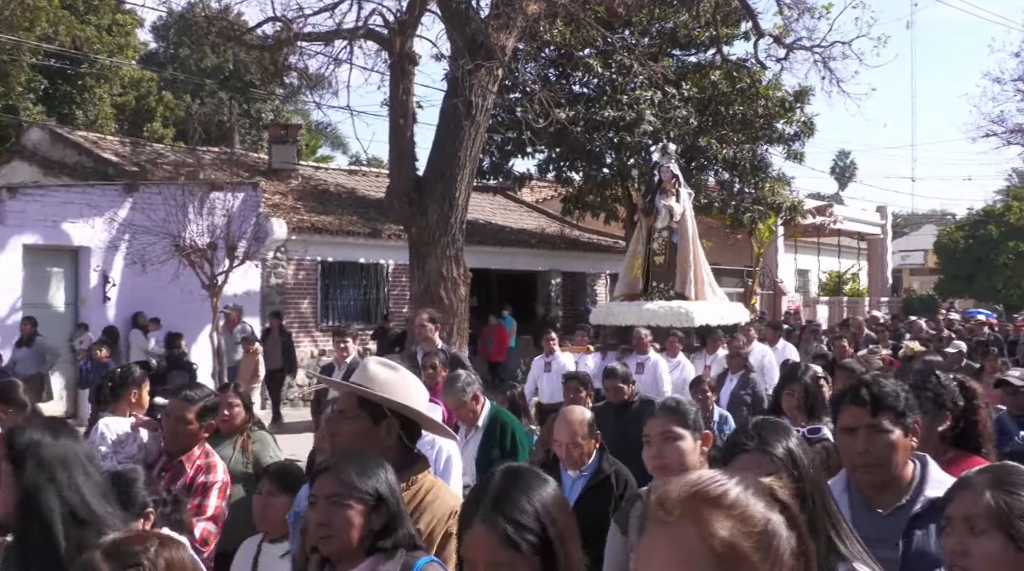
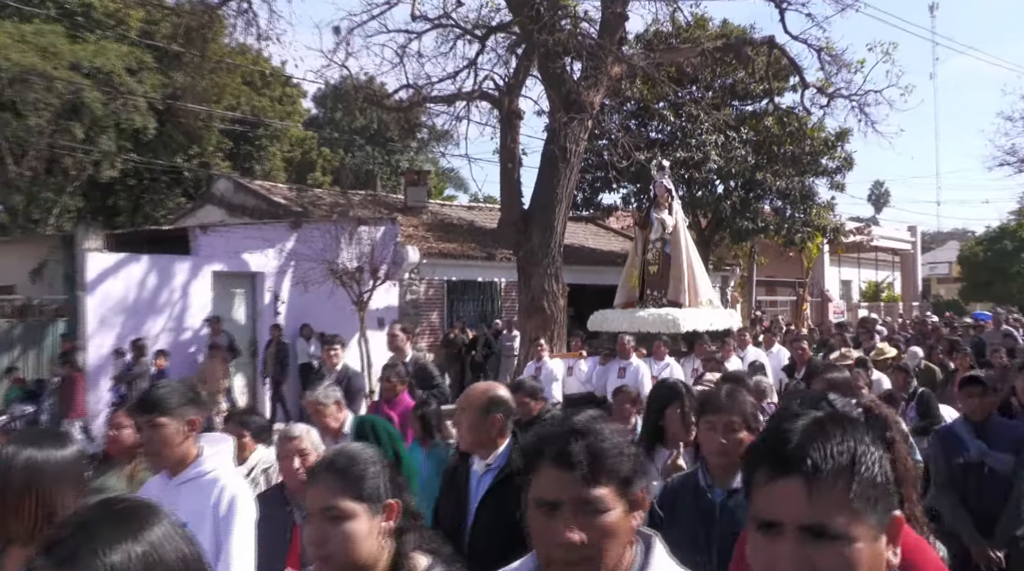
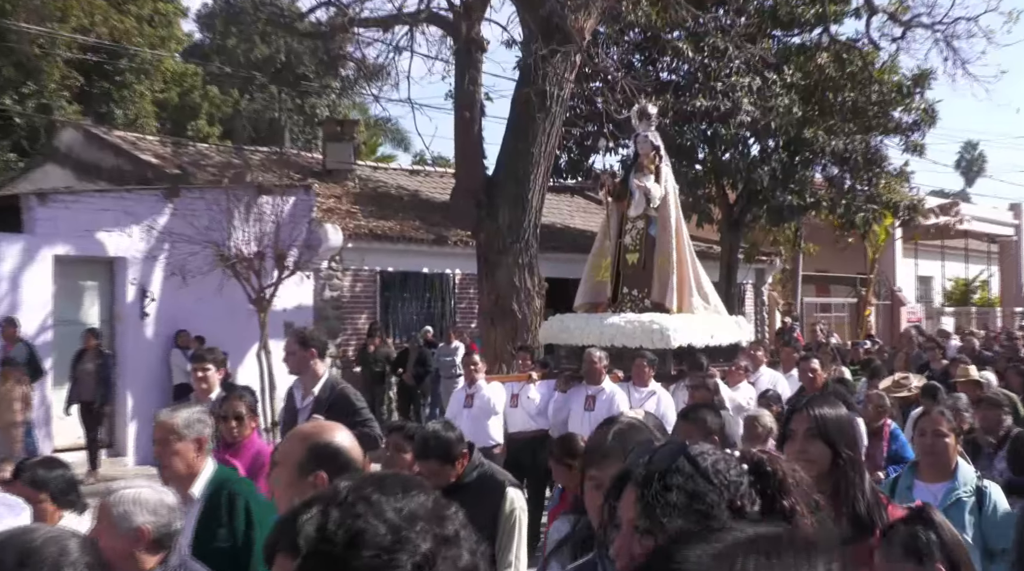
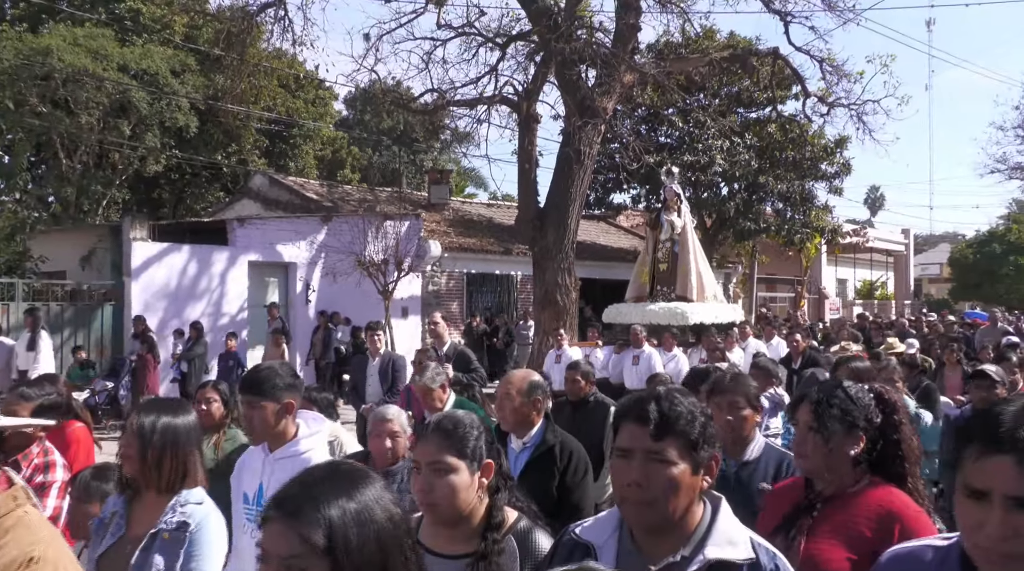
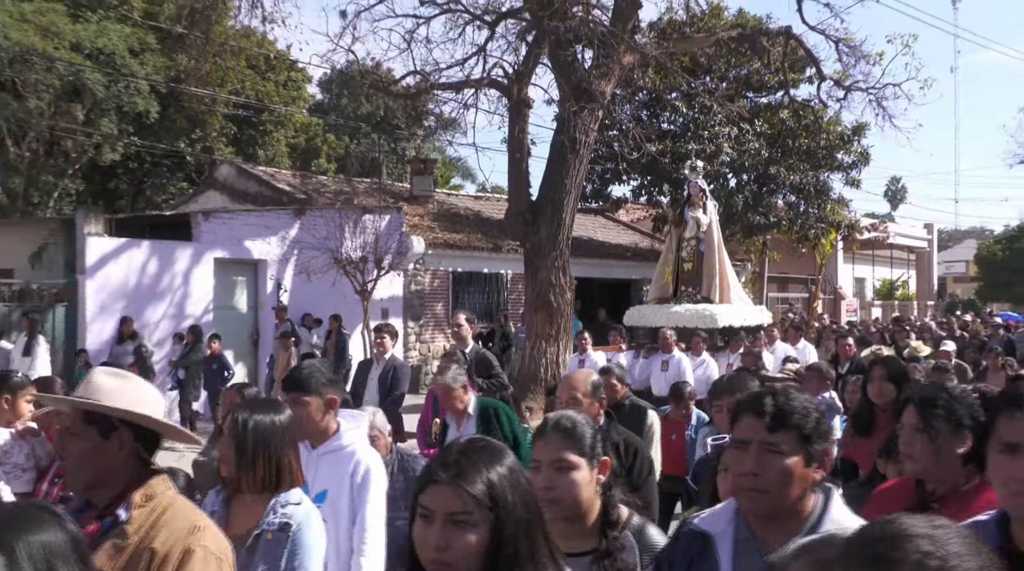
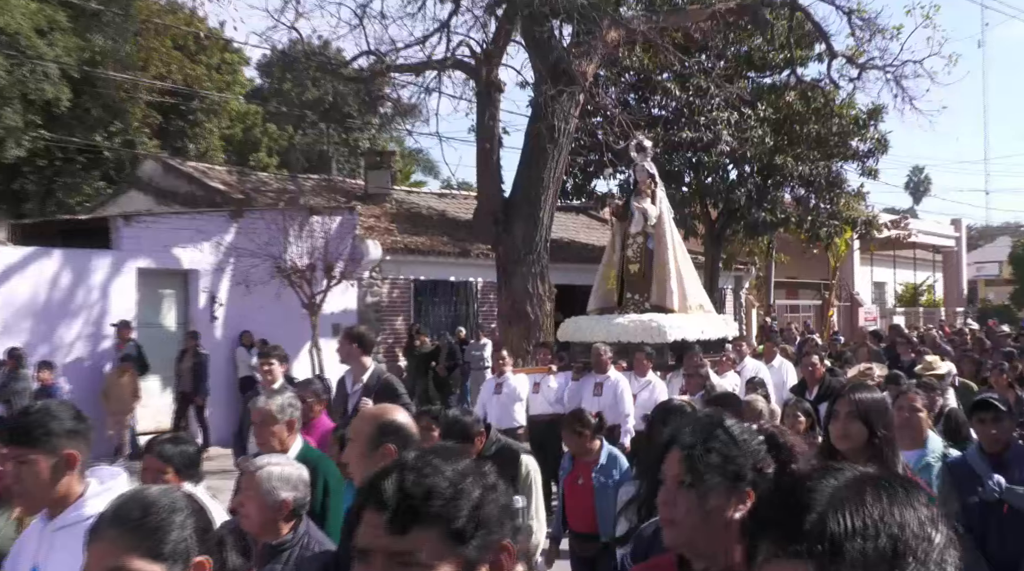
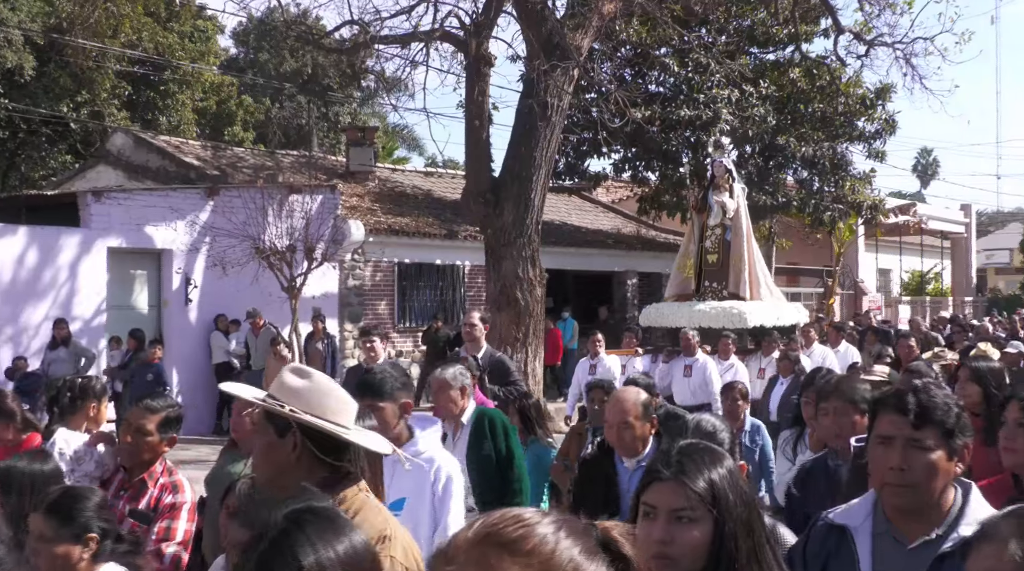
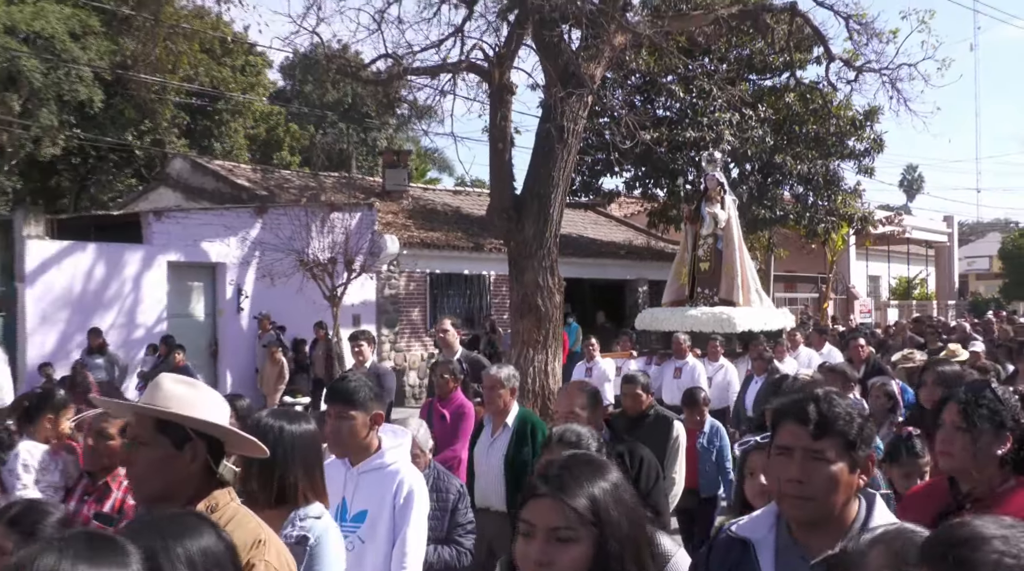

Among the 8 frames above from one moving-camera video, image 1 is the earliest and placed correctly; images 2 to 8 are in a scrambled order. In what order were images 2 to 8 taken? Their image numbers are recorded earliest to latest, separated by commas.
7, 8, 5, 4, 2, 6, 3
